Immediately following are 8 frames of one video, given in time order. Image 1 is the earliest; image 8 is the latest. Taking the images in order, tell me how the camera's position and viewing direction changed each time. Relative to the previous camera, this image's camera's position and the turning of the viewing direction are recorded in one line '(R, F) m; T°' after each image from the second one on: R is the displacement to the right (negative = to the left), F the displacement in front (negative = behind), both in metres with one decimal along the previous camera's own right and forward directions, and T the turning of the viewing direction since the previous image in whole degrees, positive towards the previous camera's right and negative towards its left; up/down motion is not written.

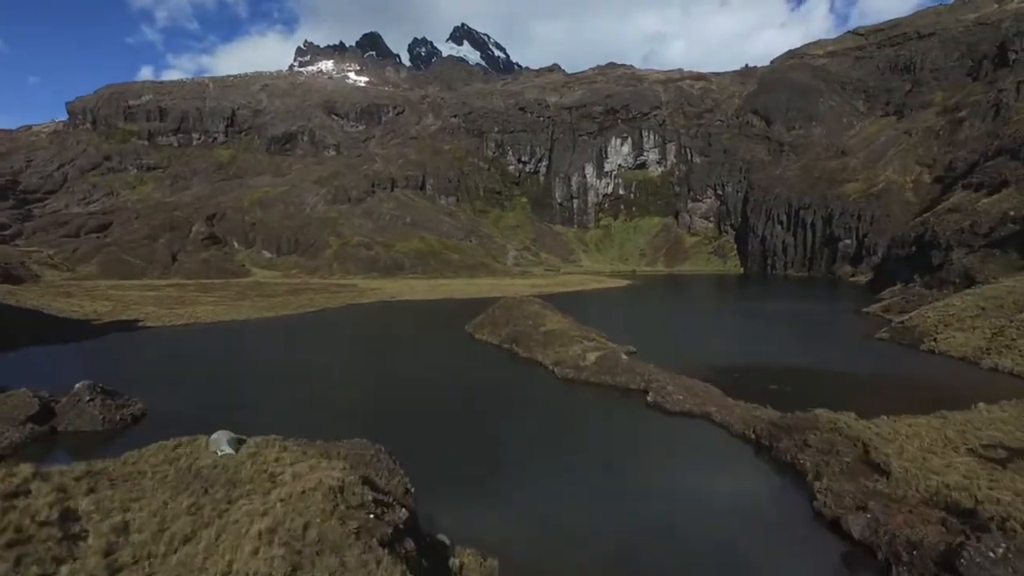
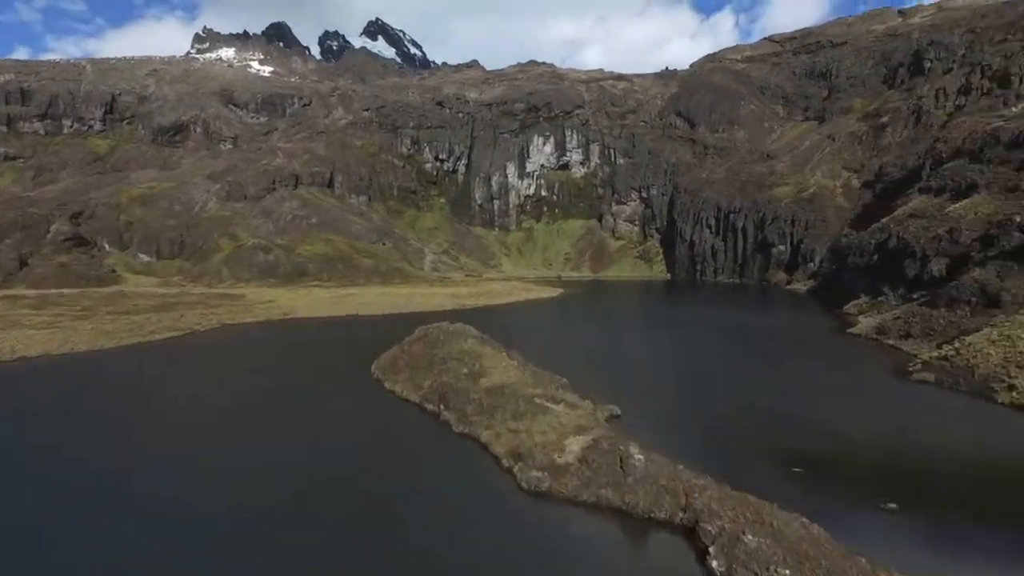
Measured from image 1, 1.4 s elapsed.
(-0.5, +16.3) m; +8°
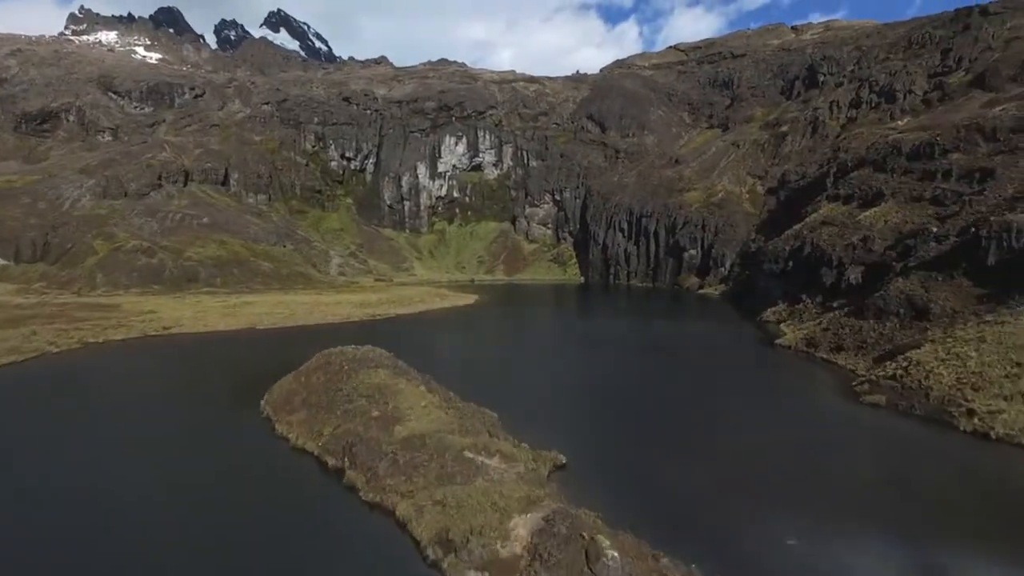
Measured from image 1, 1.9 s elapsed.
(-0.5, +6.0) m; +8°
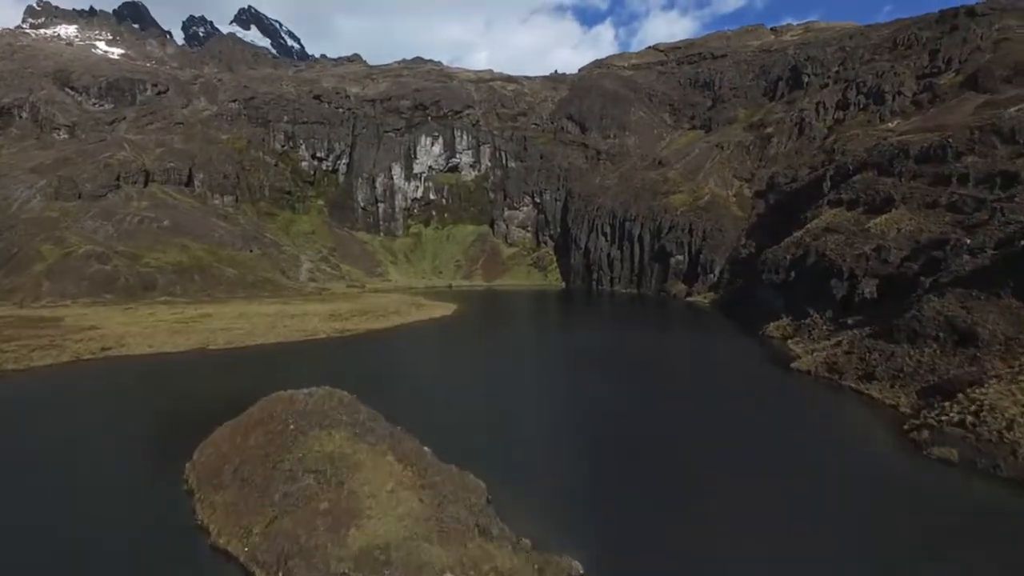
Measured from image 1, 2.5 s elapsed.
(-0.7, +7.5) m; +2°
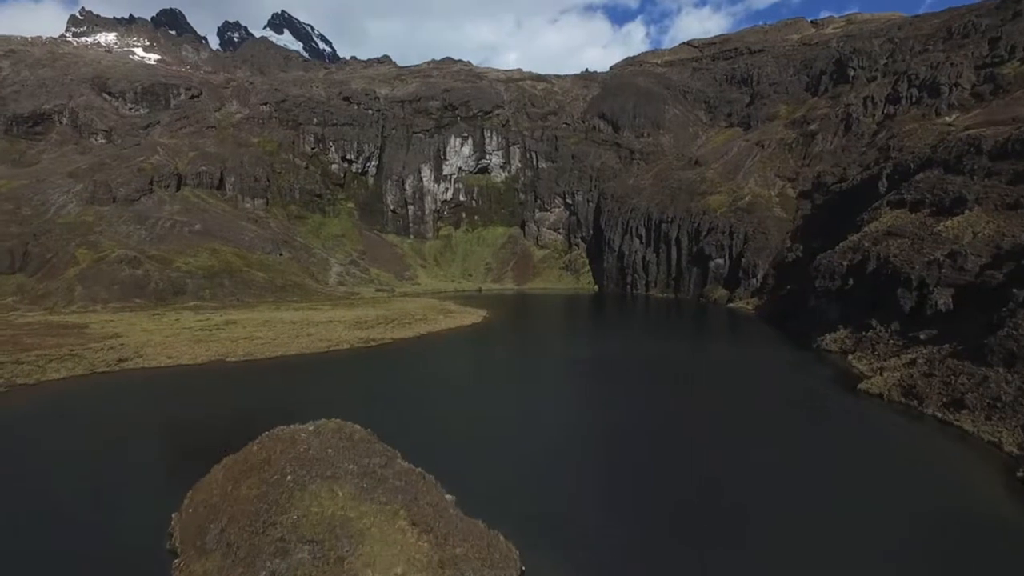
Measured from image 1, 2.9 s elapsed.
(-0.5, +4.7) m; -3°
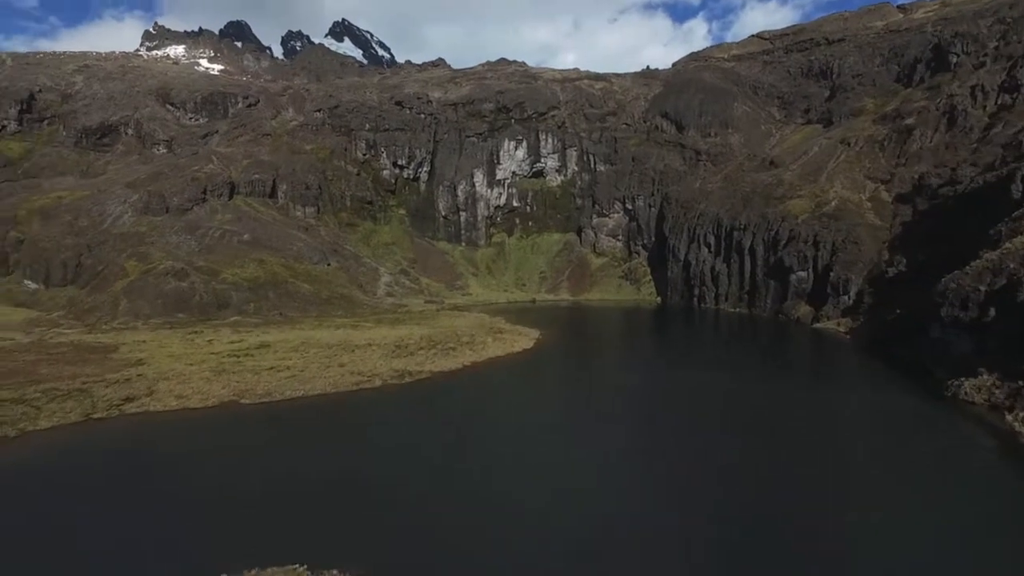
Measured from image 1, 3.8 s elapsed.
(0.0, +11.4) m; -5°
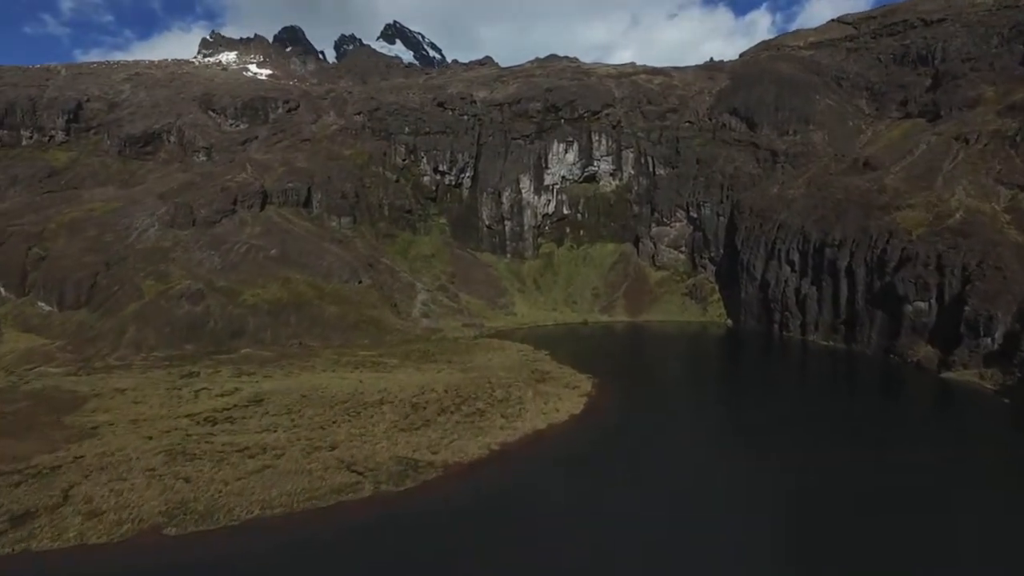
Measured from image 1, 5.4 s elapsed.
(+0.8, +20.3) m; -5°
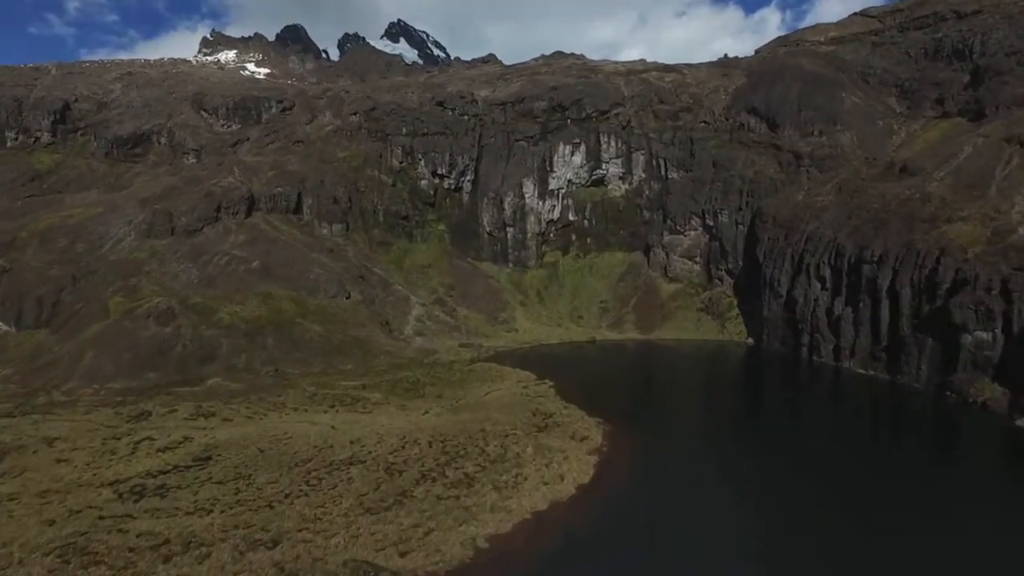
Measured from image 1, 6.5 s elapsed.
(+1.1, +13.5) m; -1°
